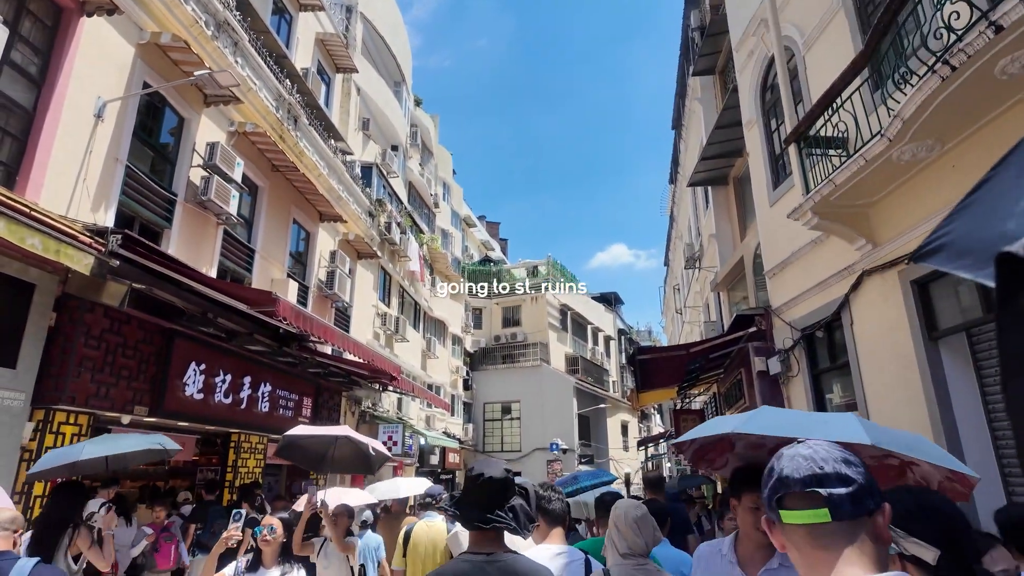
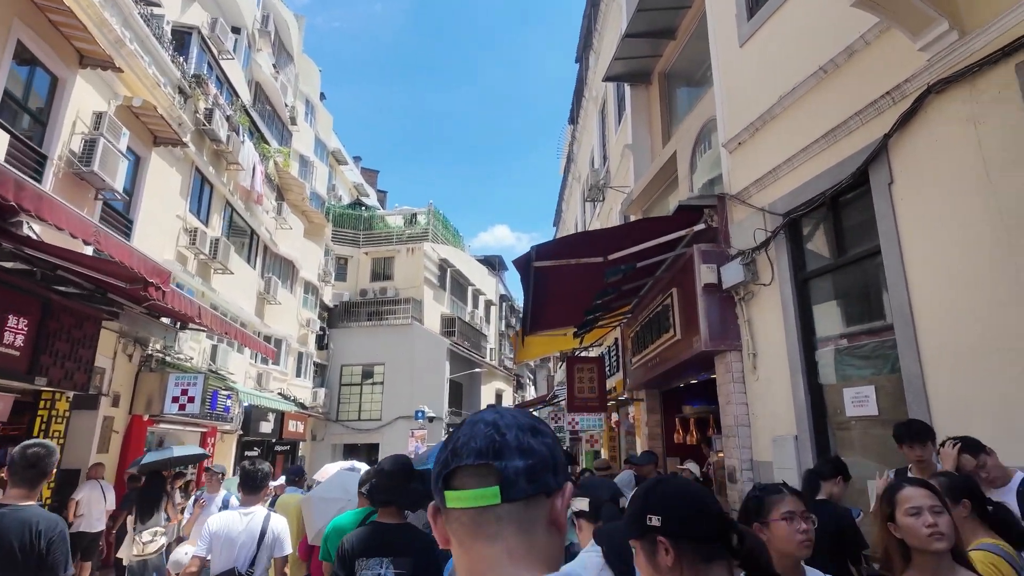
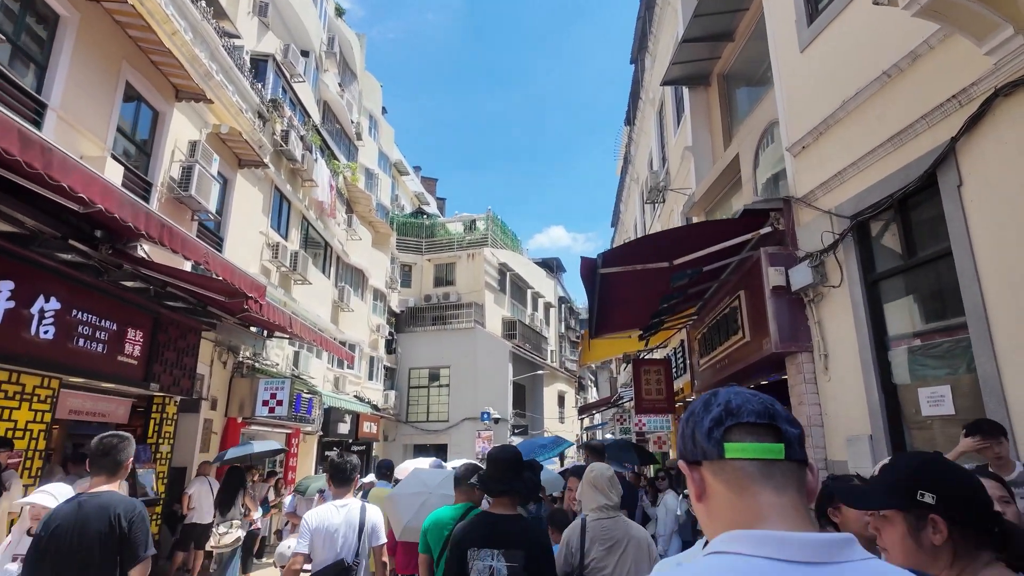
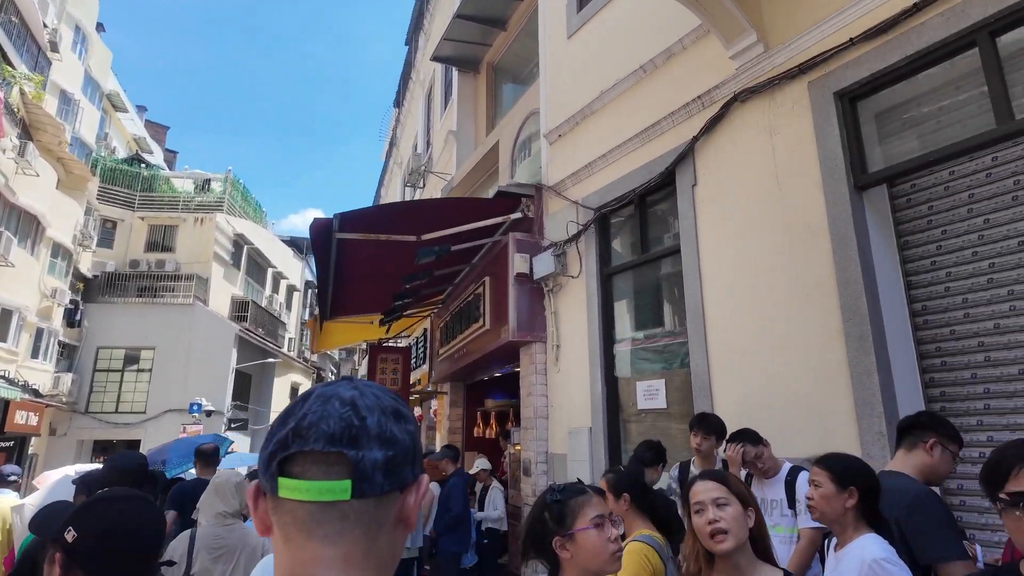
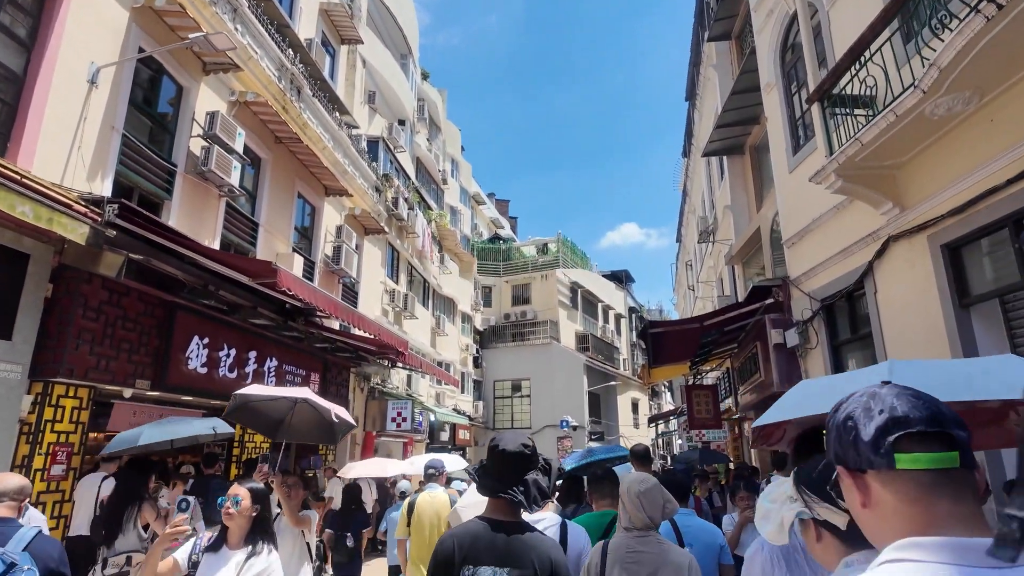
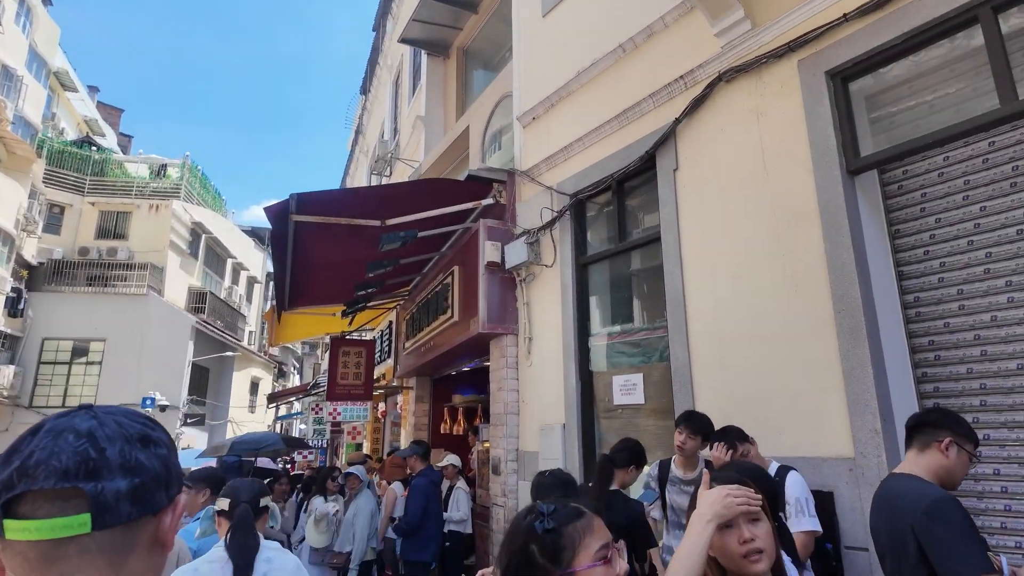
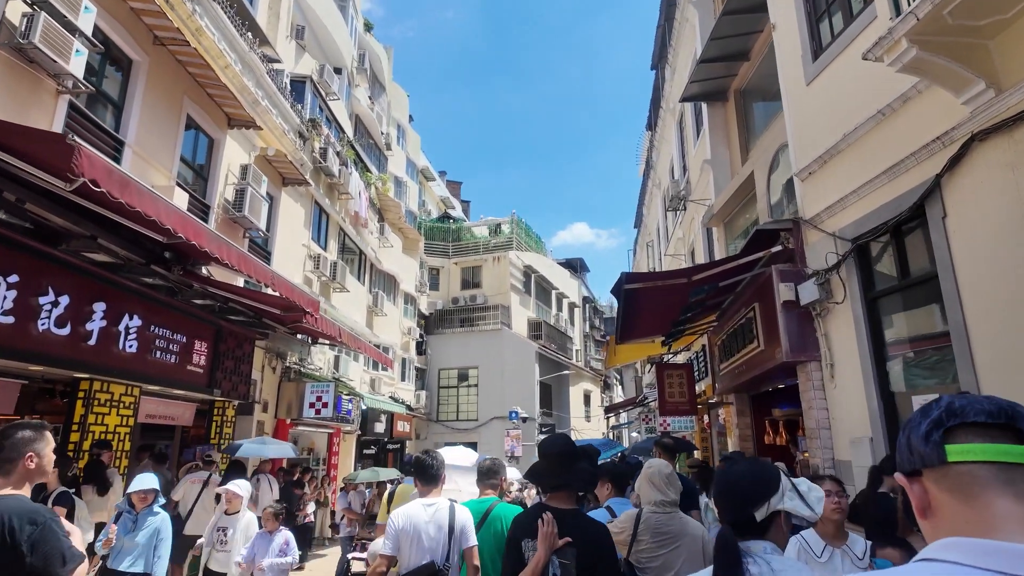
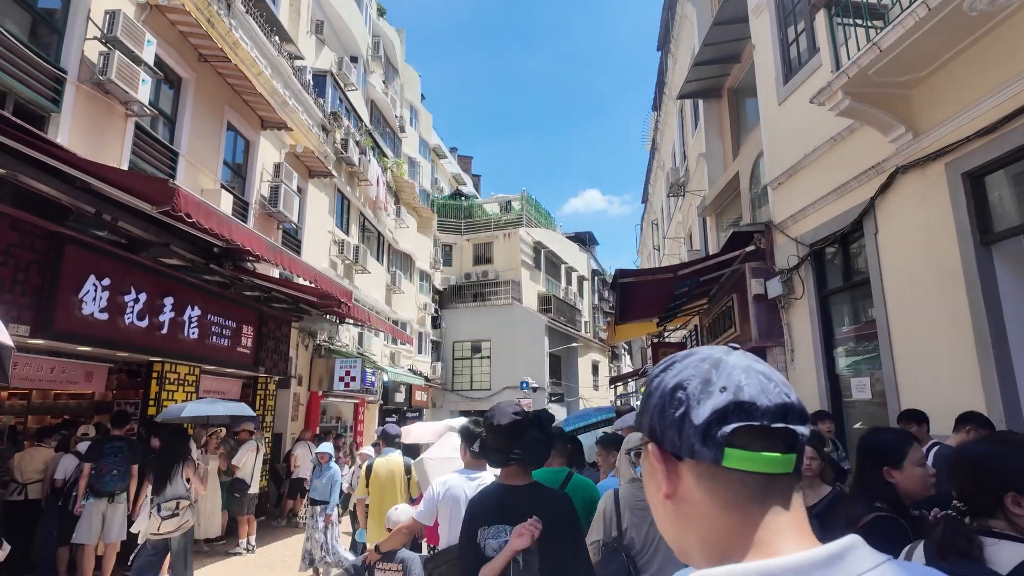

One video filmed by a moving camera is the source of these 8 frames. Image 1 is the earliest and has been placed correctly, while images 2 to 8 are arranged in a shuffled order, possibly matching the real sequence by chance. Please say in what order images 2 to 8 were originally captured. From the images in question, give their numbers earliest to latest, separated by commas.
5, 8, 7, 3, 2, 4, 6
